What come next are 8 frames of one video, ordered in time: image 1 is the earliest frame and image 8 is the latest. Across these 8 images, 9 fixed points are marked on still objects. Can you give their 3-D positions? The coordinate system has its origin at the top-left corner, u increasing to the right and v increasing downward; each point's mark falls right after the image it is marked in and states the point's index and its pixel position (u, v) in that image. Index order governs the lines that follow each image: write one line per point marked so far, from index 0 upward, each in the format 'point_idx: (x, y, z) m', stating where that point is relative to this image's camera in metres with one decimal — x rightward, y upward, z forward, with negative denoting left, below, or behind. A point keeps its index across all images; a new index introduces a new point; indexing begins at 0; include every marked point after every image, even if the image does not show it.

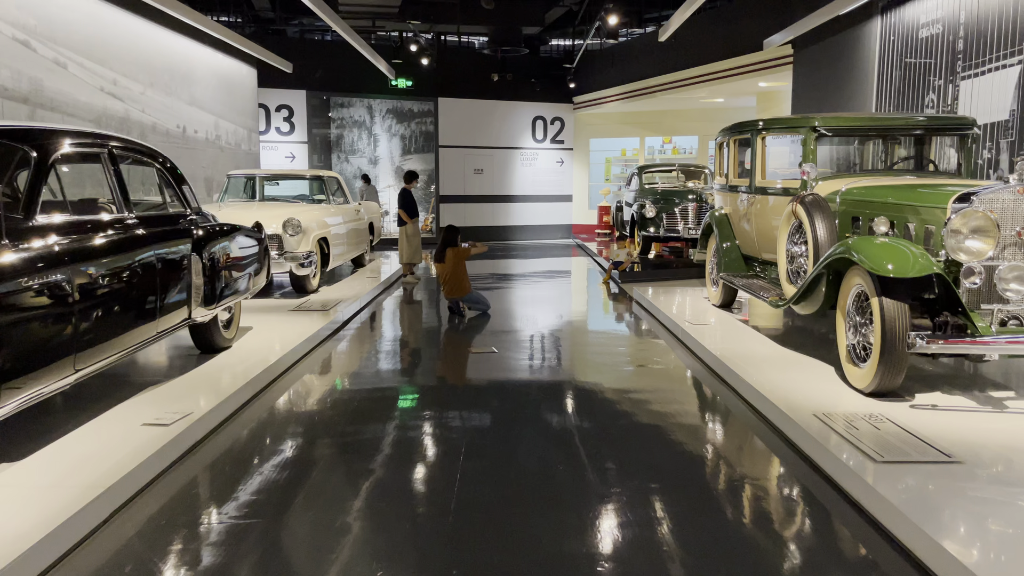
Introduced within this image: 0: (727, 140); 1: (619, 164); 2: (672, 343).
0: (+1.6, +1.1, +6.0) m
1: (+1.9, +2.2, +14.7) m
2: (+1.2, -0.4, +6.0) m
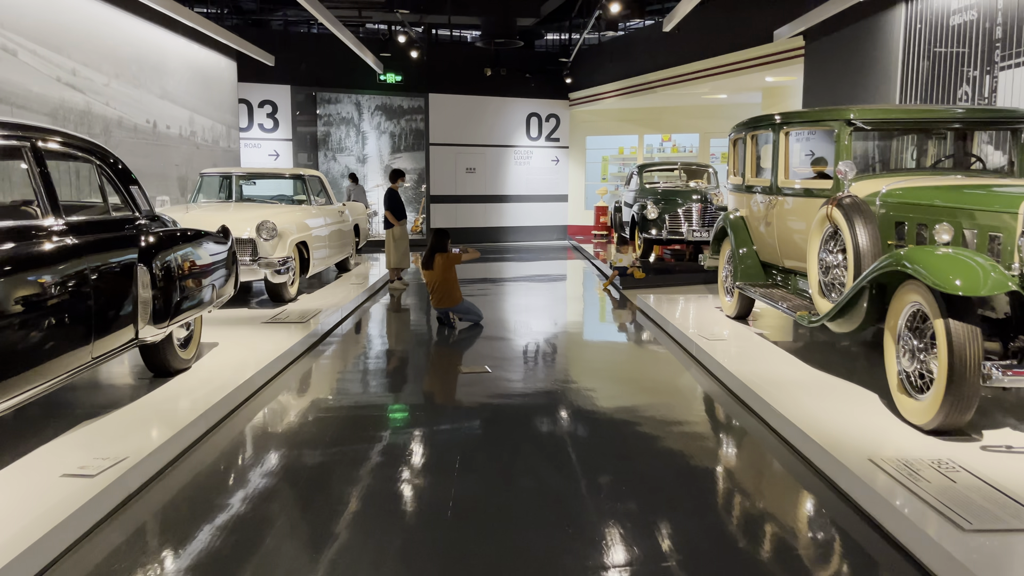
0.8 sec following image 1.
0: (+1.6, +1.0, +5.5) m
1: (+1.8, +2.2, +14.2) m
2: (+1.1, -0.5, +5.5) m
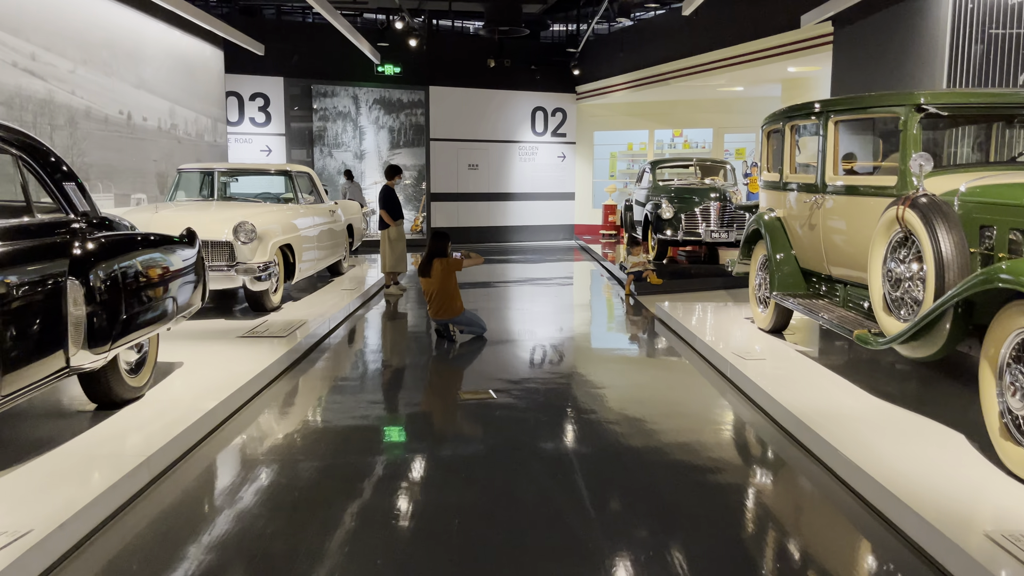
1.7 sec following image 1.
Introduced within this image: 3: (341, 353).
0: (+1.6, +1.0, +4.9) m
1: (+1.9, +2.2, +13.6) m
2: (+1.2, -0.5, +4.9) m
3: (-1.2, -0.4, +5.5) m
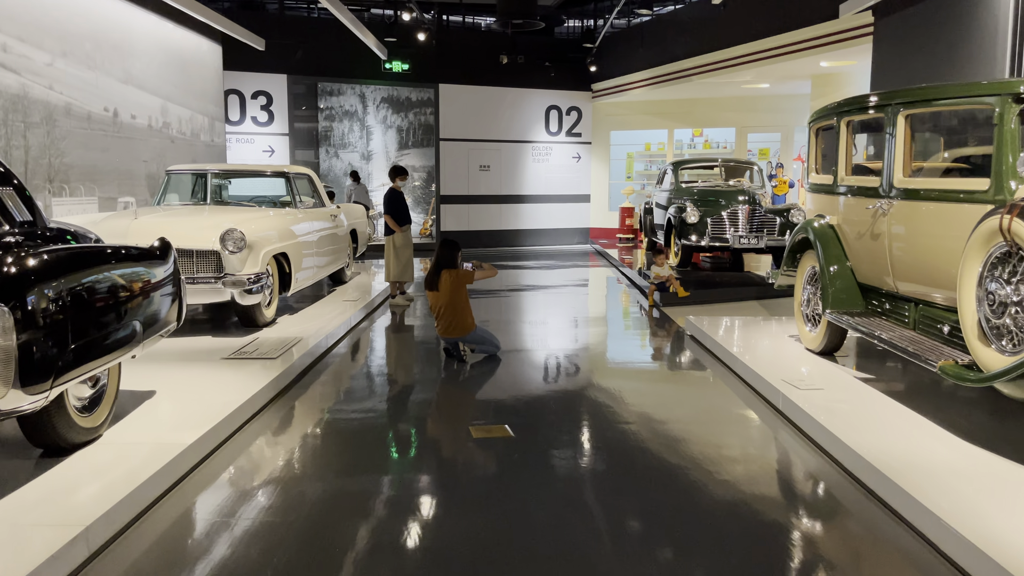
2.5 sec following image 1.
0: (+1.7, +0.9, +4.4) m
1: (+2.1, +2.1, +13.1) m
2: (+1.3, -0.6, +4.4) m
3: (-1.0, -0.5, +5.0) m
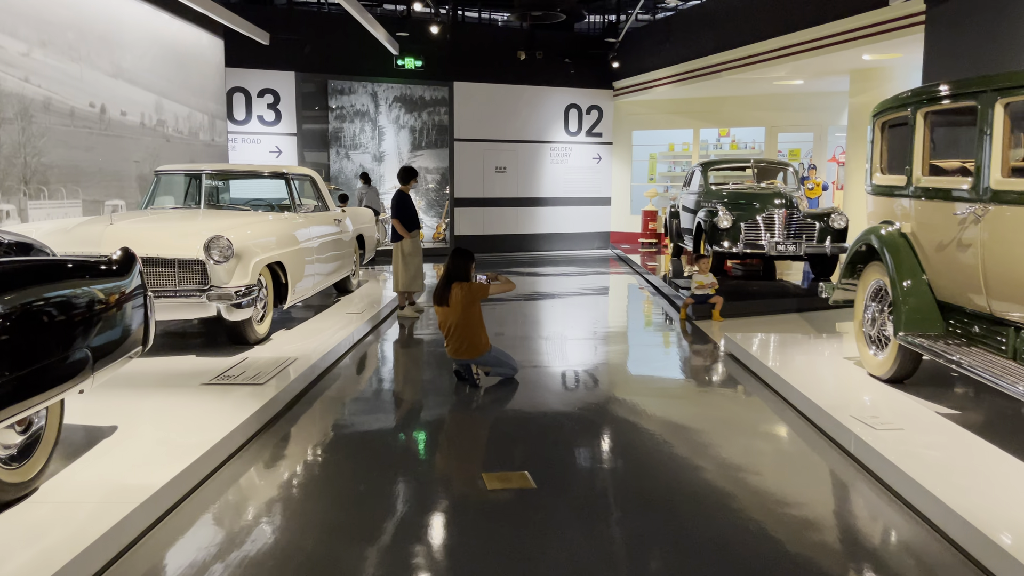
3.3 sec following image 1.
0: (+1.8, +0.8, +3.8) m
1: (+2.4, +2.0, +12.5) m
2: (+1.4, -0.7, +3.8) m
3: (-0.9, -0.6, +4.5) m
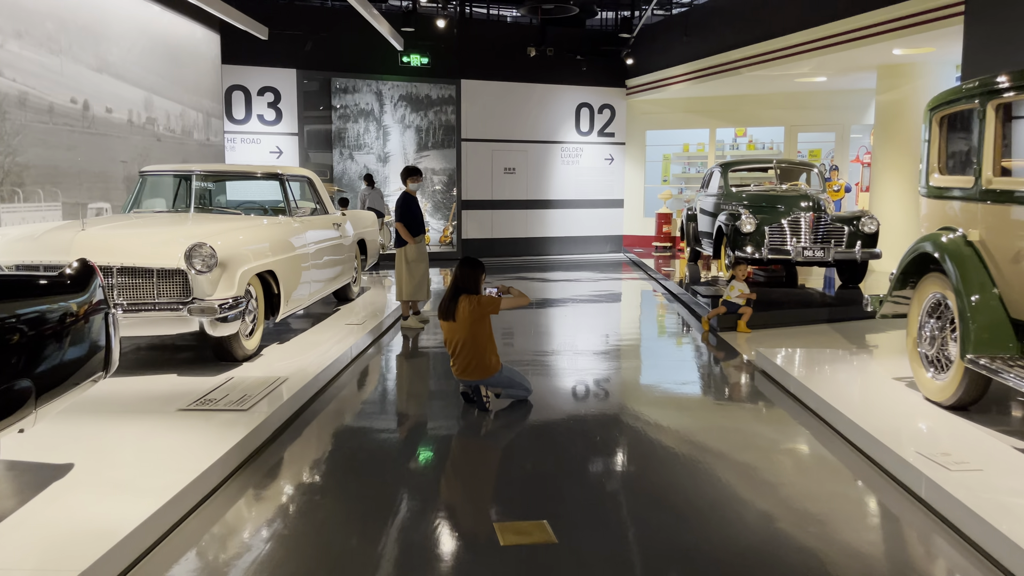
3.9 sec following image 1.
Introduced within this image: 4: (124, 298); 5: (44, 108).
0: (+1.9, +0.8, +3.4) m
1: (+2.5, +1.9, +12.1) m
2: (+1.4, -0.7, +3.4) m
3: (-0.9, -0.6, +4.1) m
4: (-1.8, 0.0, +3.7) m
5: (-2.8, +1.1, +4.9) m
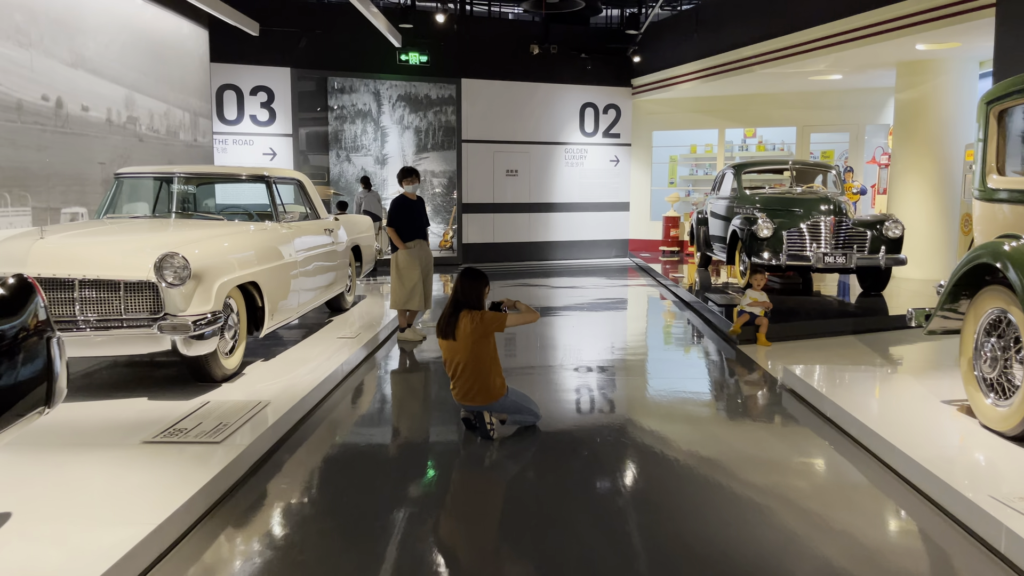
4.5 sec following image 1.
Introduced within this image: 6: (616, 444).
0: (+1.9, +0.7, +3.1) m
1: (+2.5, +1.8, +11.7) m
2: (+1.5, -0.8, +3.0) m
3: (-0.9, -0.7, +3.7) m
4: (-1.8, -0.1, +3.3) m
5: (-2.8, +1.0, +4.6) m
6: (+0.5, -0.7, +3.6) m
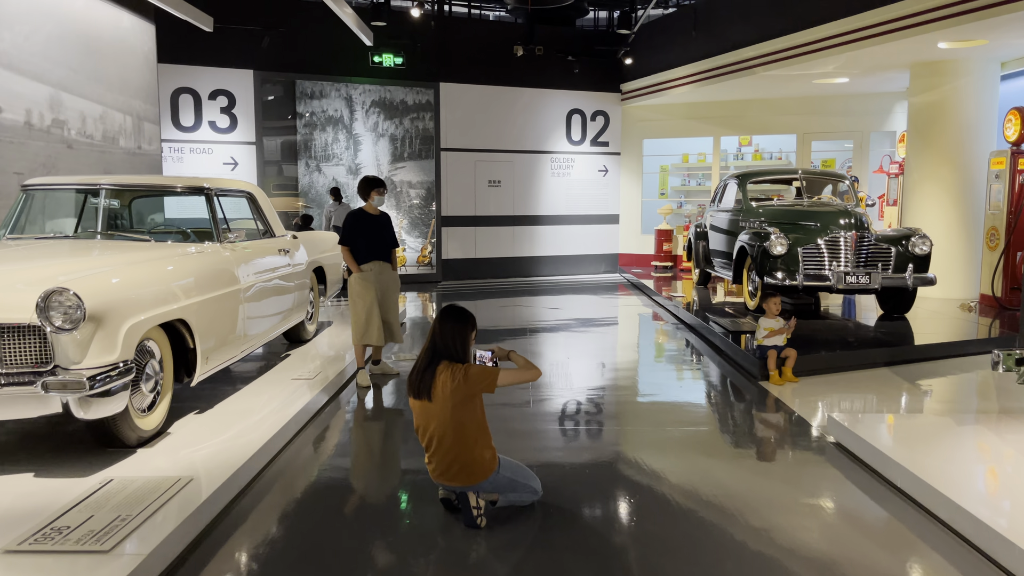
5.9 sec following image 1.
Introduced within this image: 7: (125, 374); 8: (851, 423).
0: (+1.9, +0.6, +2.4) m
1: (+2.3, +1.6, +11.1) m
2: (+1.4, -0.9, +2.3) m
3: (-0.9, -0.8, +3.0) m
4: (-1.8, -0.3, +2.6) m
5: (-2.9, +0.9, +3.8) m
6: (+0.4, -0.9, +2.9) m
7: (-1.3, -0.3, +2.8) m
8: (+1.6, -0.7, +3.7) m
